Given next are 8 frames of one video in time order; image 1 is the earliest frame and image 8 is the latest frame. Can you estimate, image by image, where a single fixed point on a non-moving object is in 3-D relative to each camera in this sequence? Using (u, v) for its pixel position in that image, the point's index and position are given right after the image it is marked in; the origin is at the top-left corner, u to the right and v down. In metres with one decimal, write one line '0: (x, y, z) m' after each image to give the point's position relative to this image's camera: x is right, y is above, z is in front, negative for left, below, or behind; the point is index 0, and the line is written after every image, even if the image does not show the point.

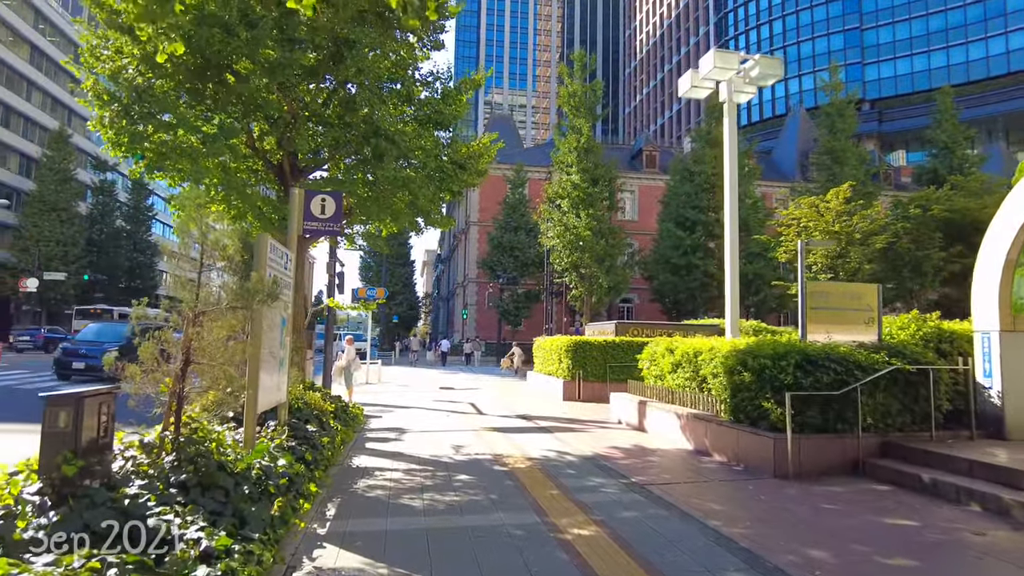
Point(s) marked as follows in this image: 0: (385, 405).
0: (-2.9, -2.7, +15.4) m
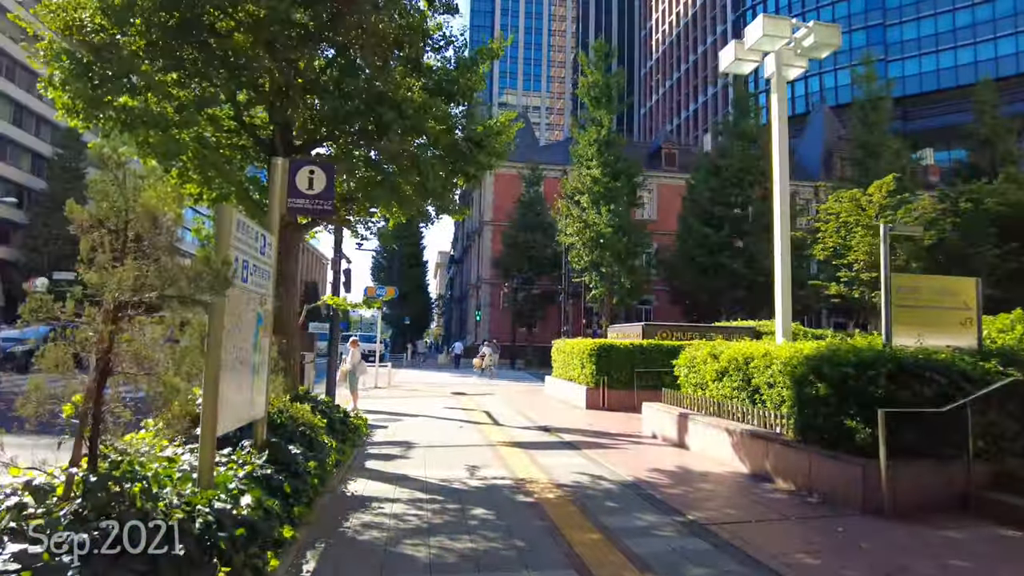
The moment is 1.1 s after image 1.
0: (-2.5, -2.7, +14.1) m
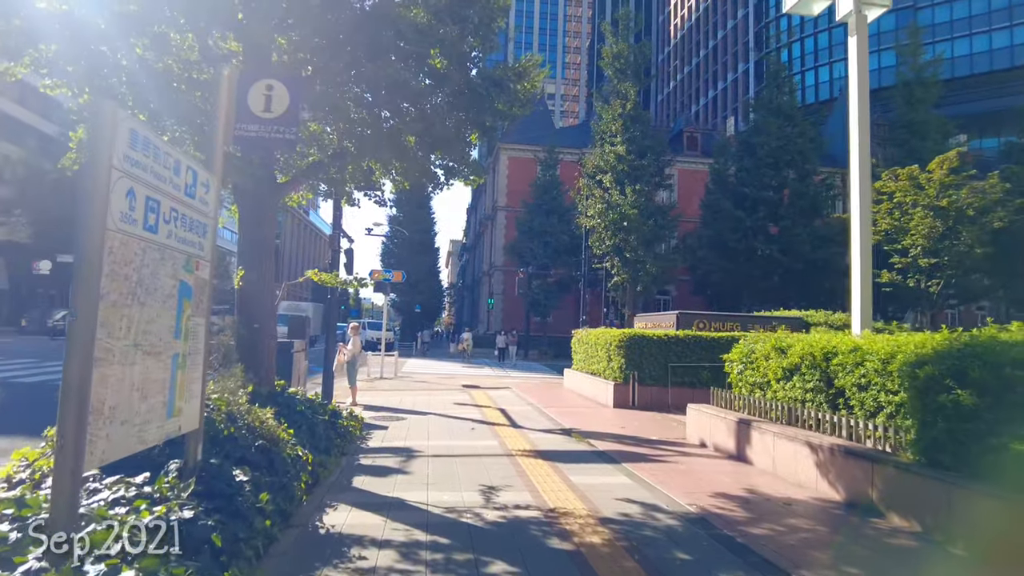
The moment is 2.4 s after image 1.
0: (-2.2, -2.3, +12.4) m
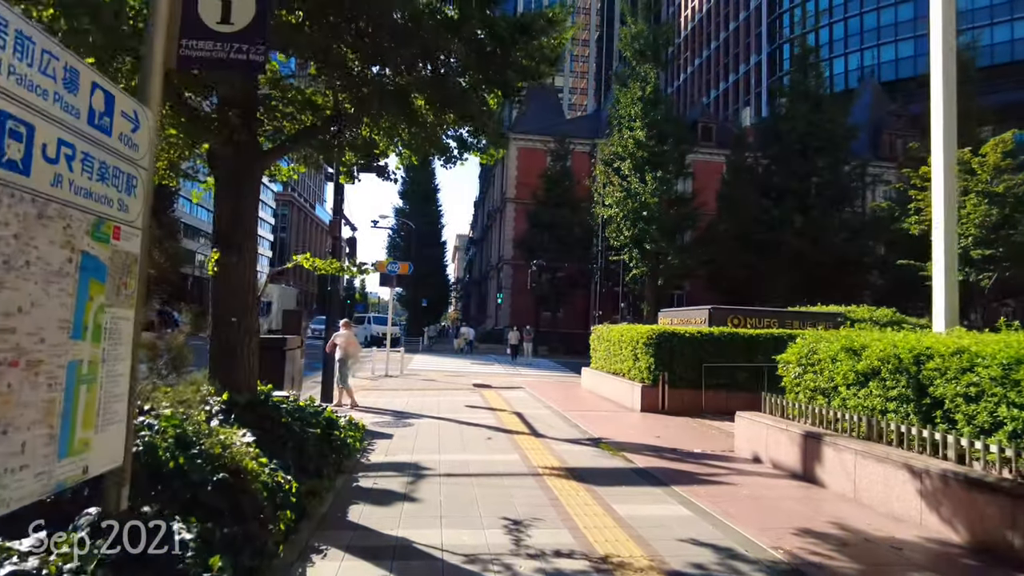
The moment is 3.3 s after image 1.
0: (-1.9, -2.2, +11.2) m
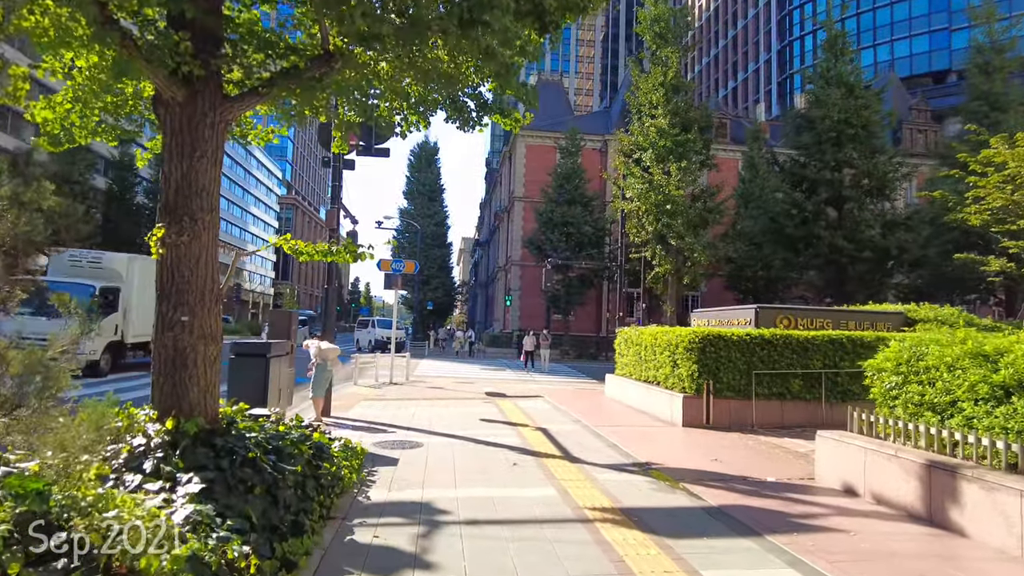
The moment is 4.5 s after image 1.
0: (-1.5, -2.1, +9.6) m
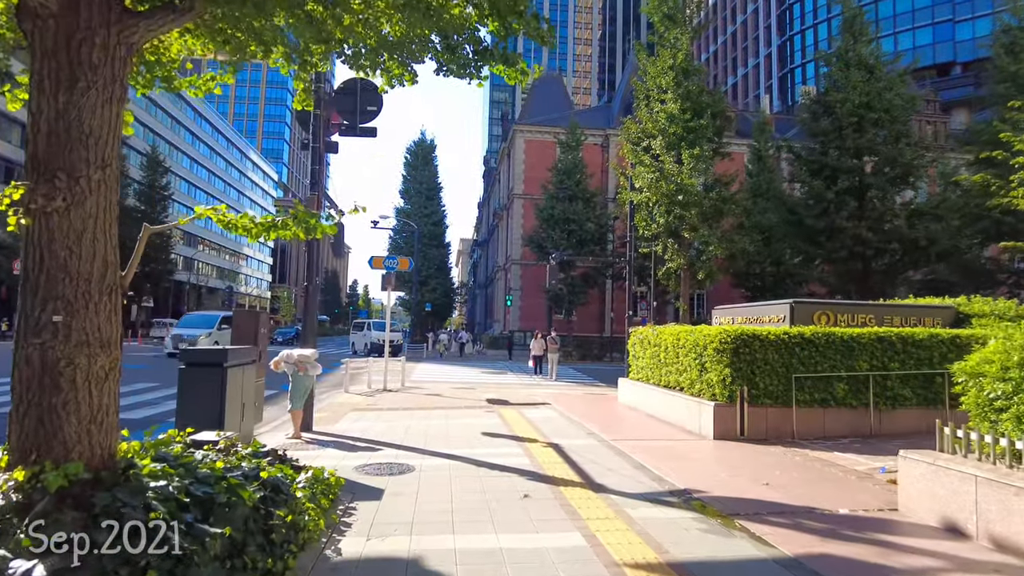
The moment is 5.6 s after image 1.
0: (-1.4, -2.0, +8.2) m
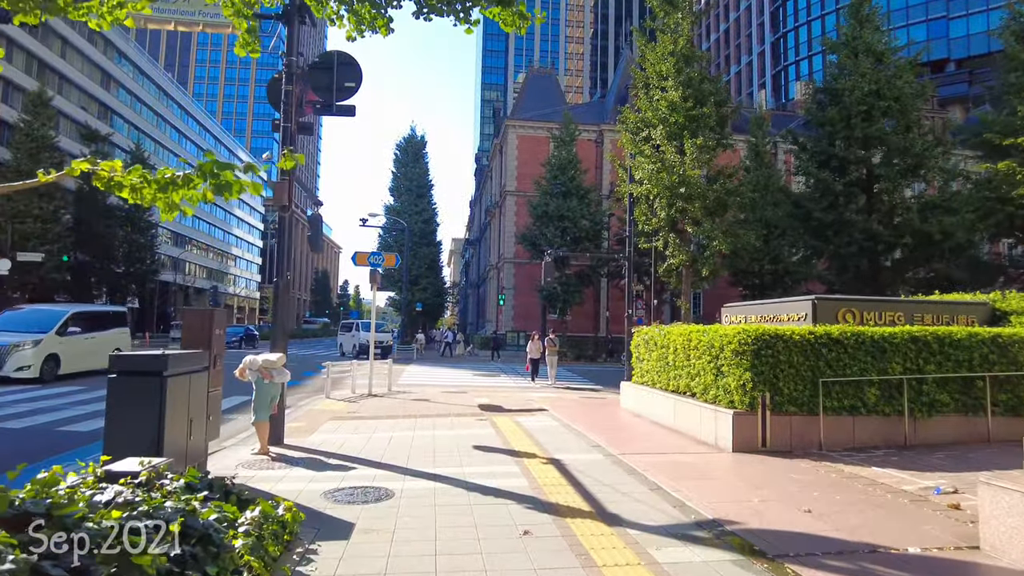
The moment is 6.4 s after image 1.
0: (-1.5, -2.0, +7.1) m
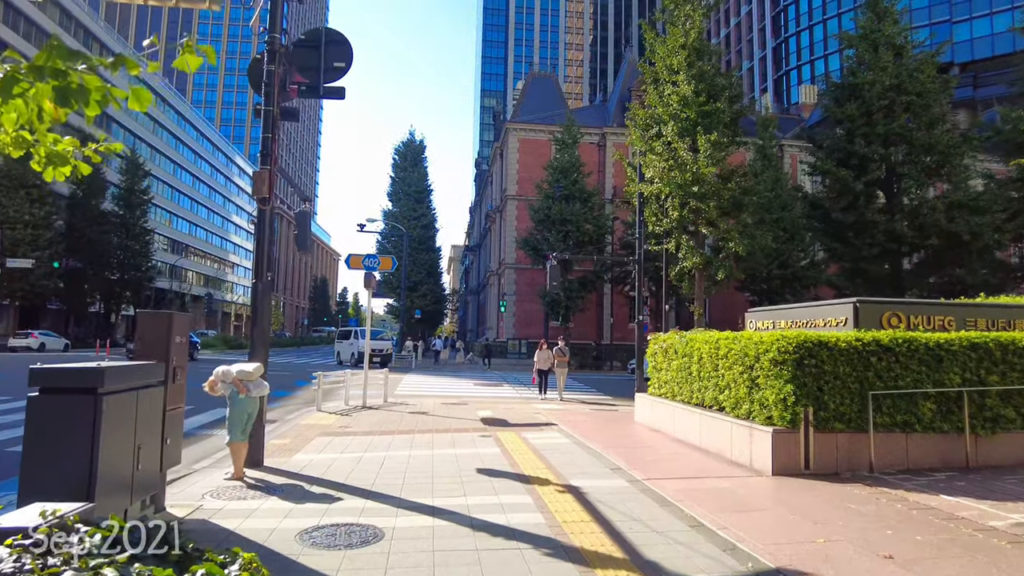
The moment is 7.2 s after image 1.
0: (-1.4, -2.0, +6.1) m
